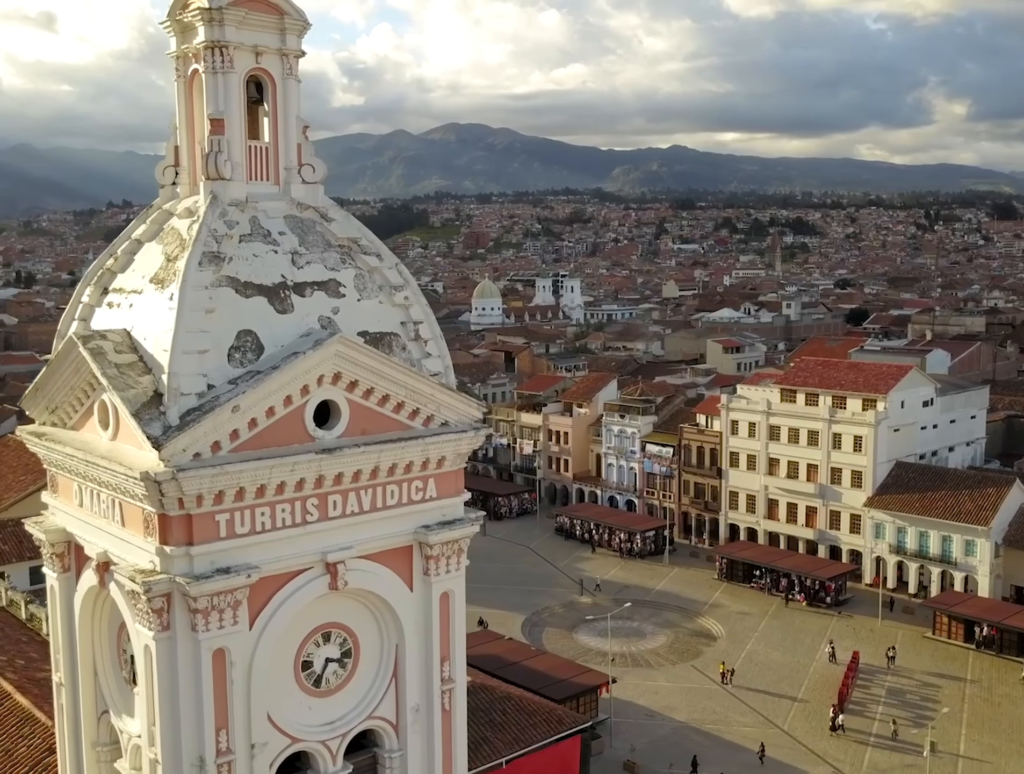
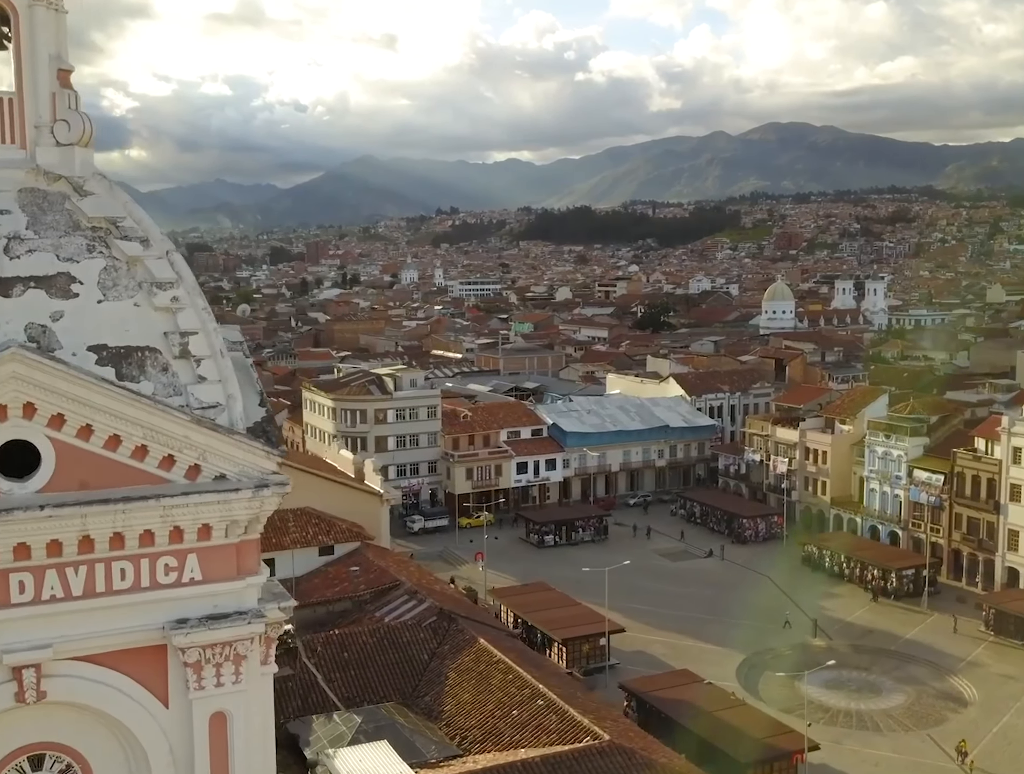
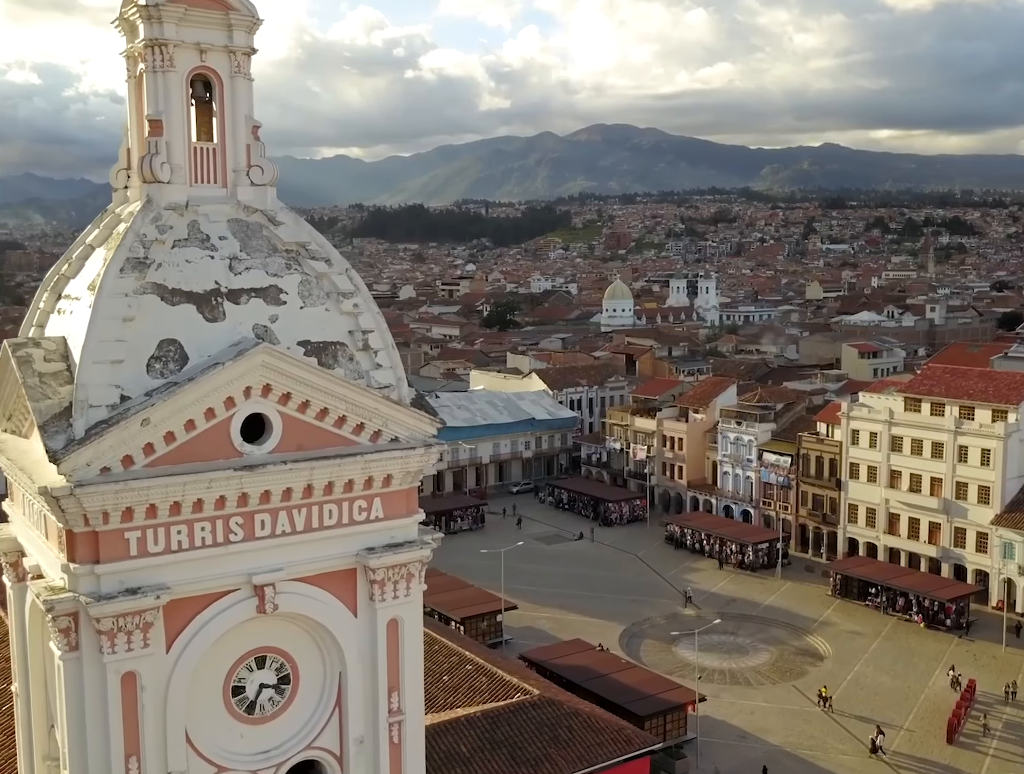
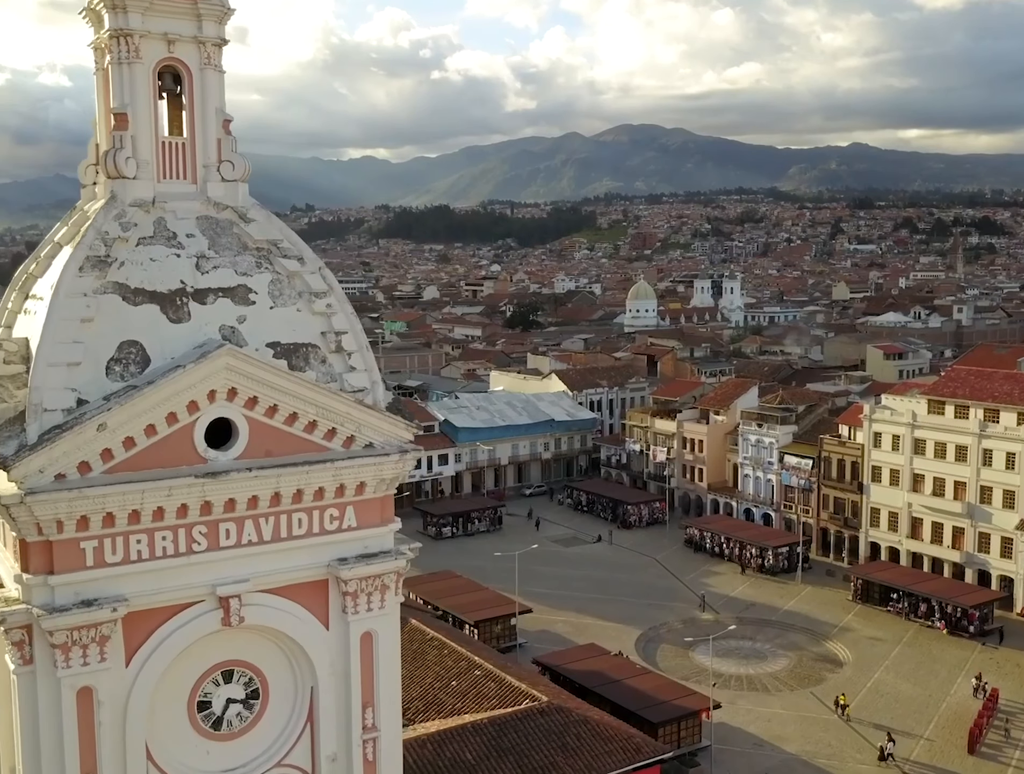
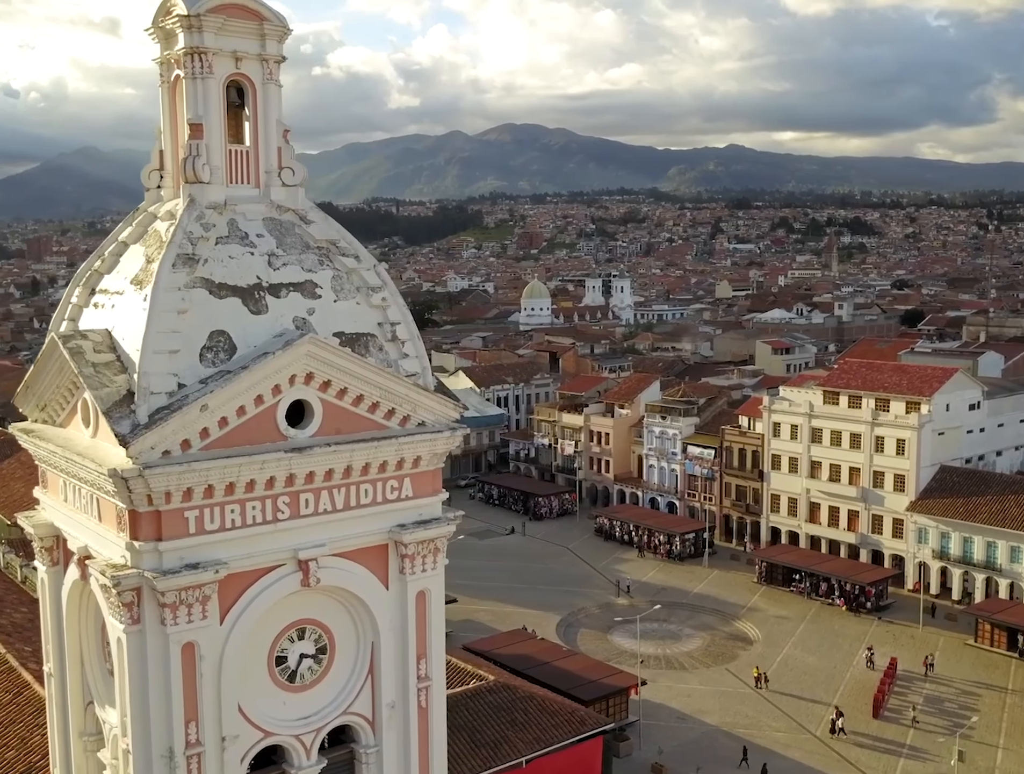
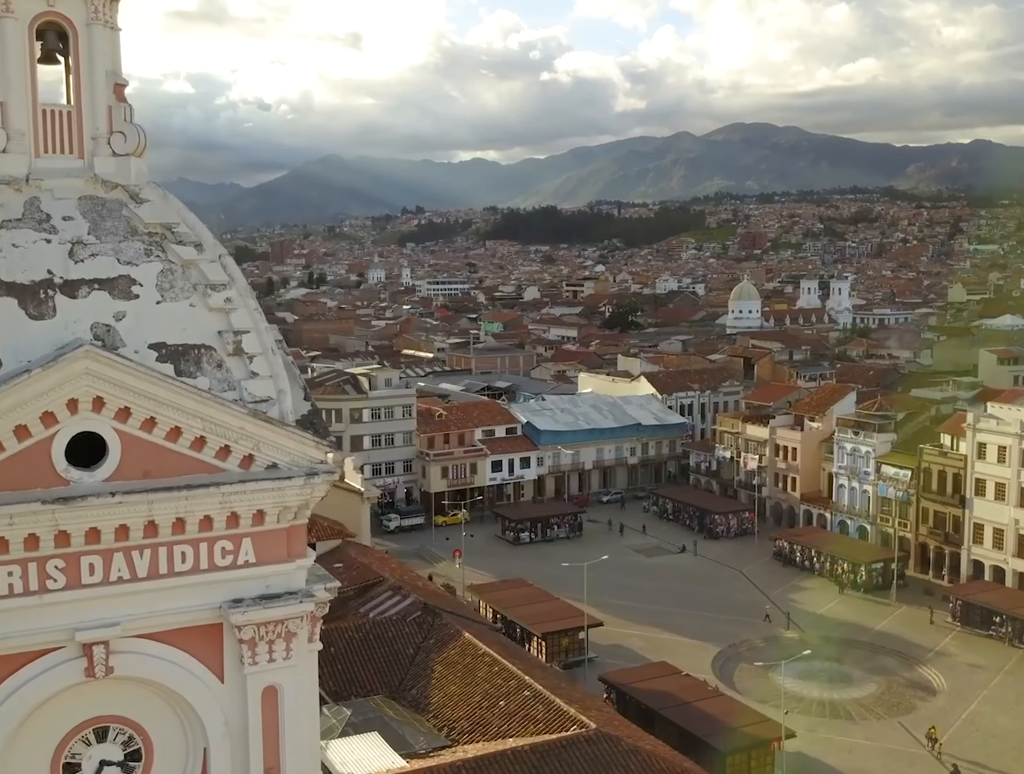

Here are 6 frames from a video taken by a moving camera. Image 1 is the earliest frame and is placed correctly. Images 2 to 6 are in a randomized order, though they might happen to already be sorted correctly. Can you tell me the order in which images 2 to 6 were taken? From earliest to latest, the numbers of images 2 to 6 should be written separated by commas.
5, 3, 4, 6, 2
